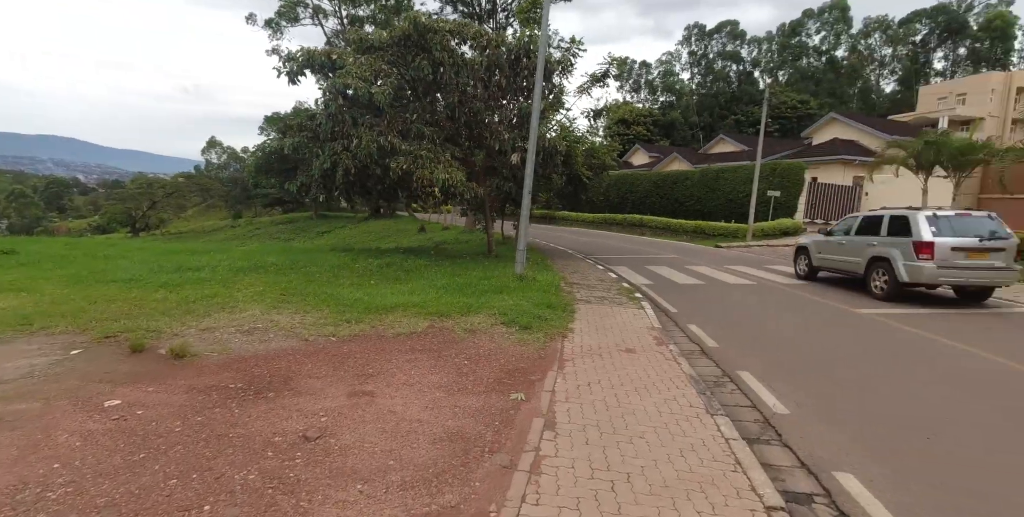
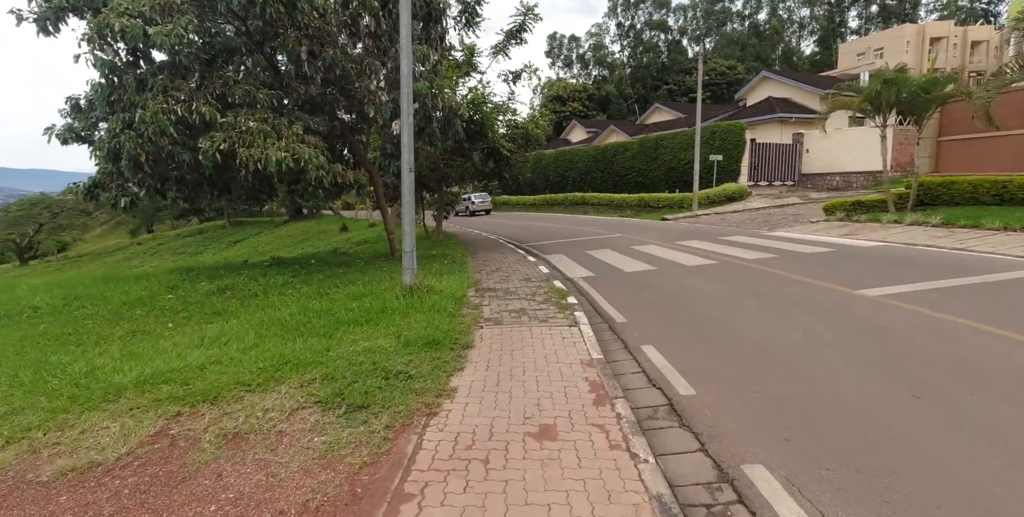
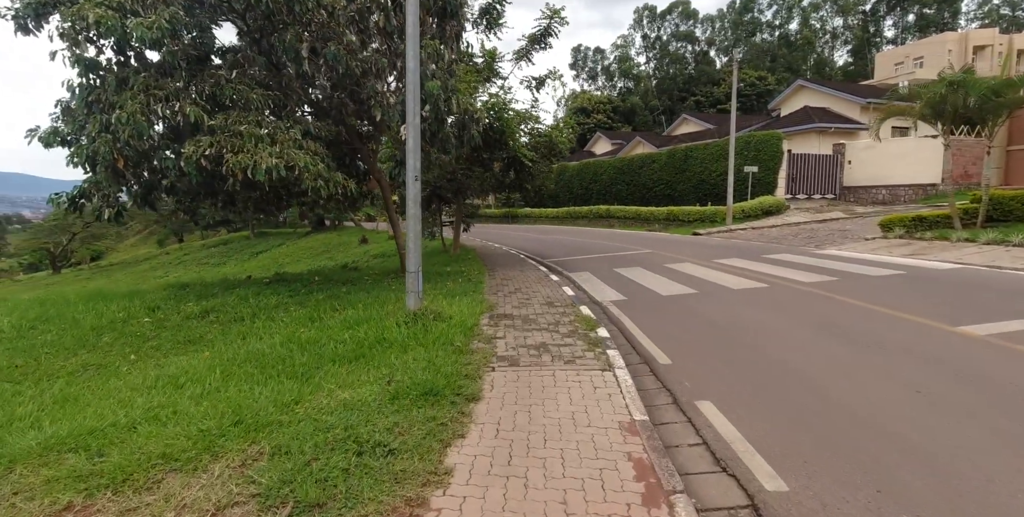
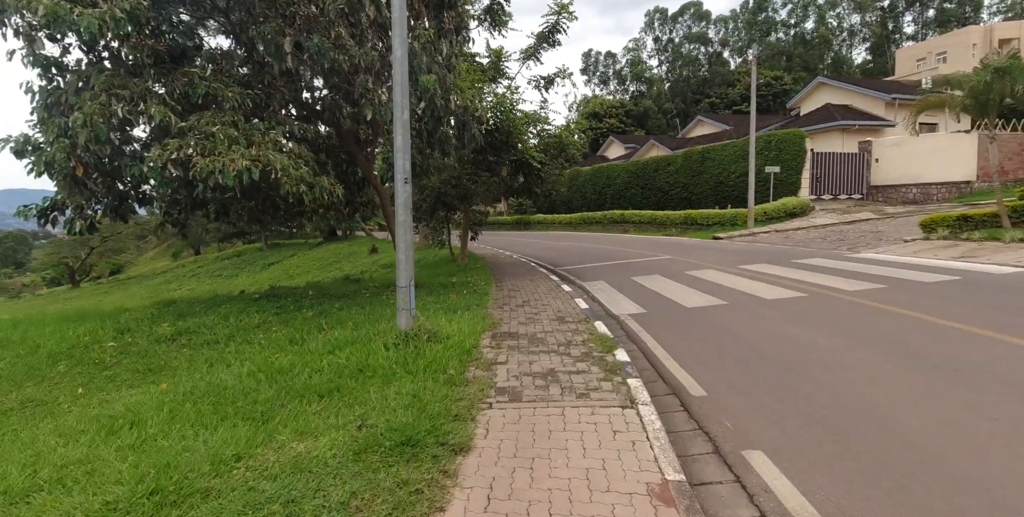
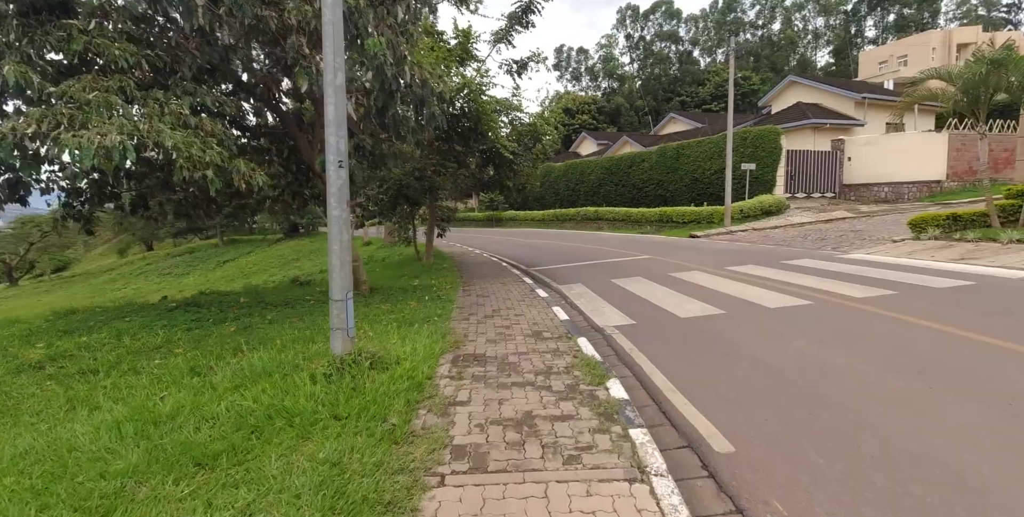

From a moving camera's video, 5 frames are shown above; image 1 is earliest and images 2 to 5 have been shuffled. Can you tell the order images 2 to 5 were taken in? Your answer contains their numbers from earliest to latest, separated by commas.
2, 3, 4, 5
